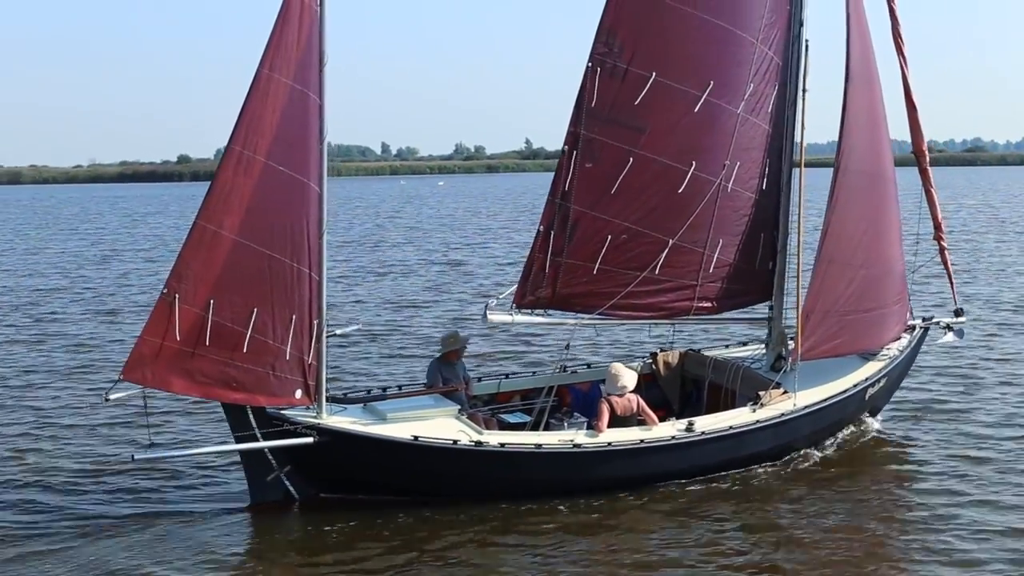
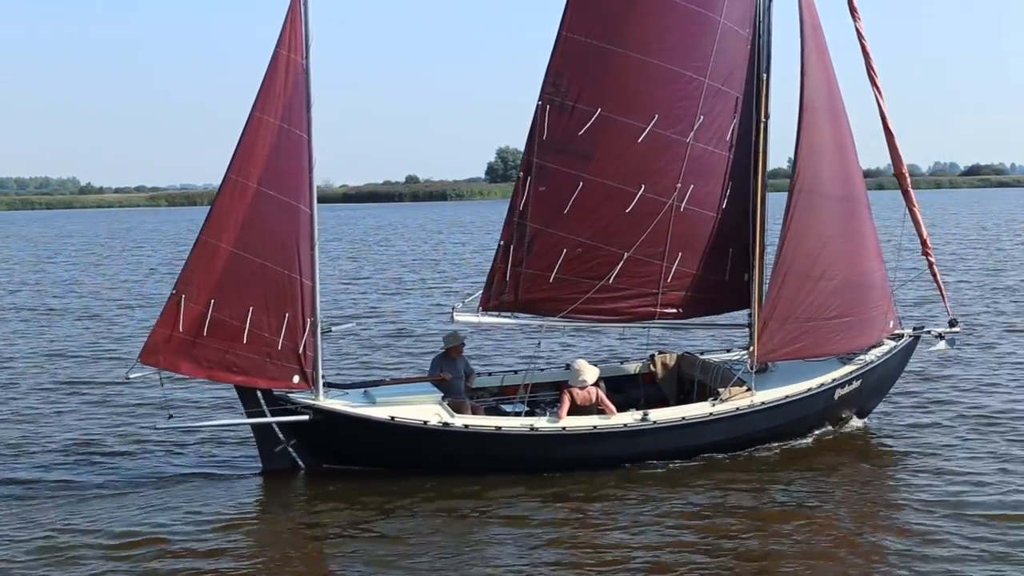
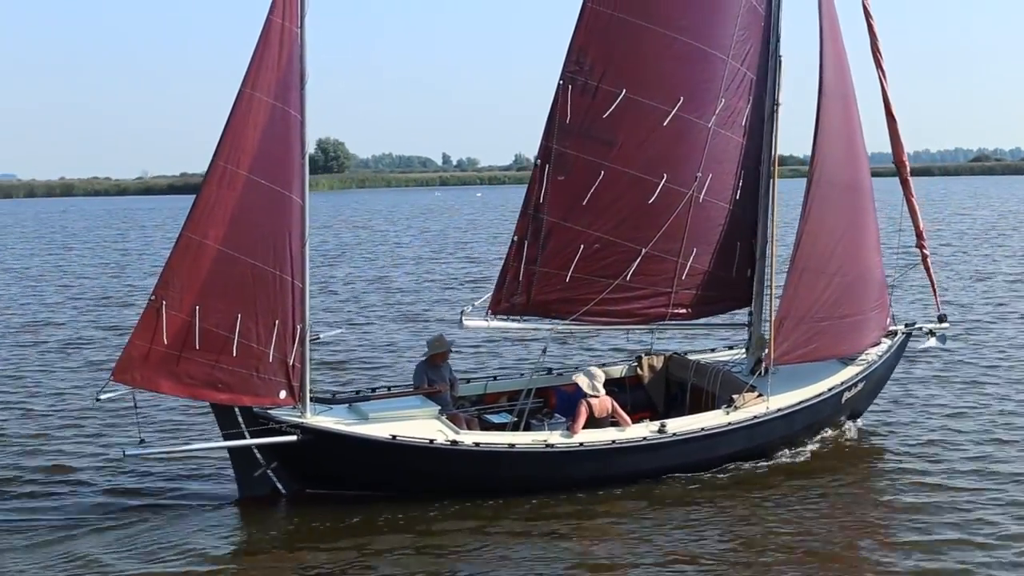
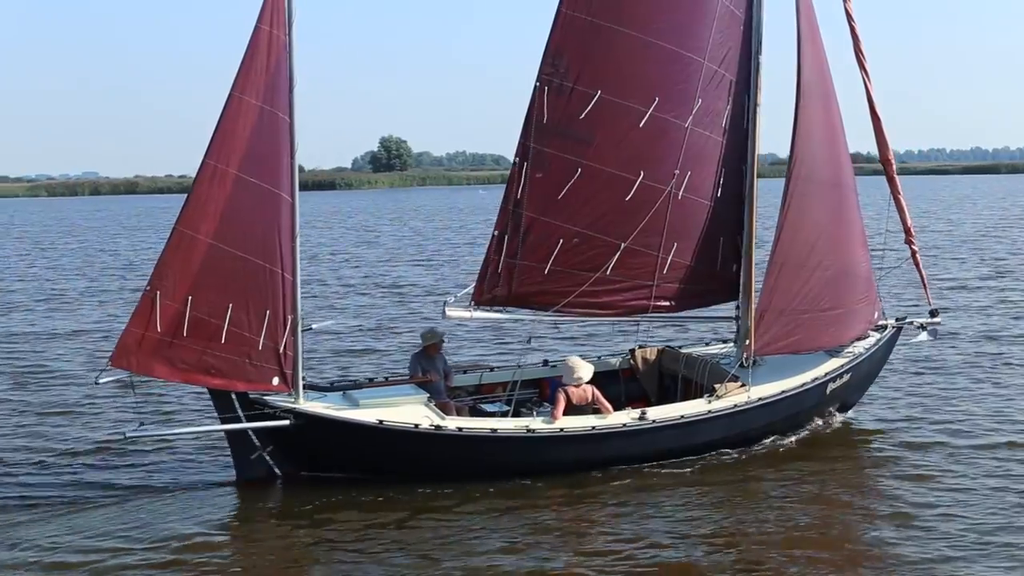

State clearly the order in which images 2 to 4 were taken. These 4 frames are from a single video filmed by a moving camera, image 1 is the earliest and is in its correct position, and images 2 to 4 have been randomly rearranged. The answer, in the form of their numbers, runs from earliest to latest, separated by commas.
3, 4, 2
